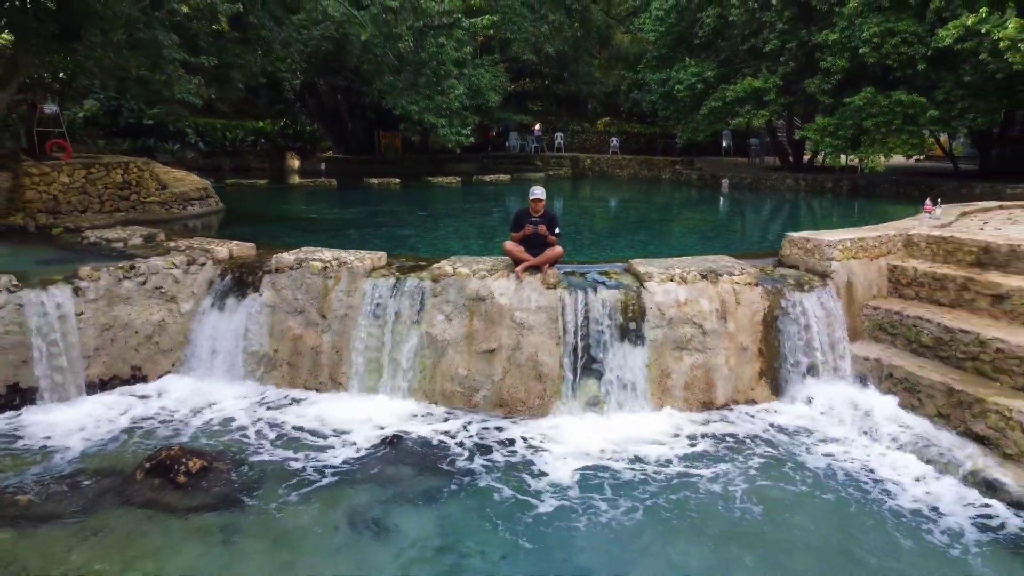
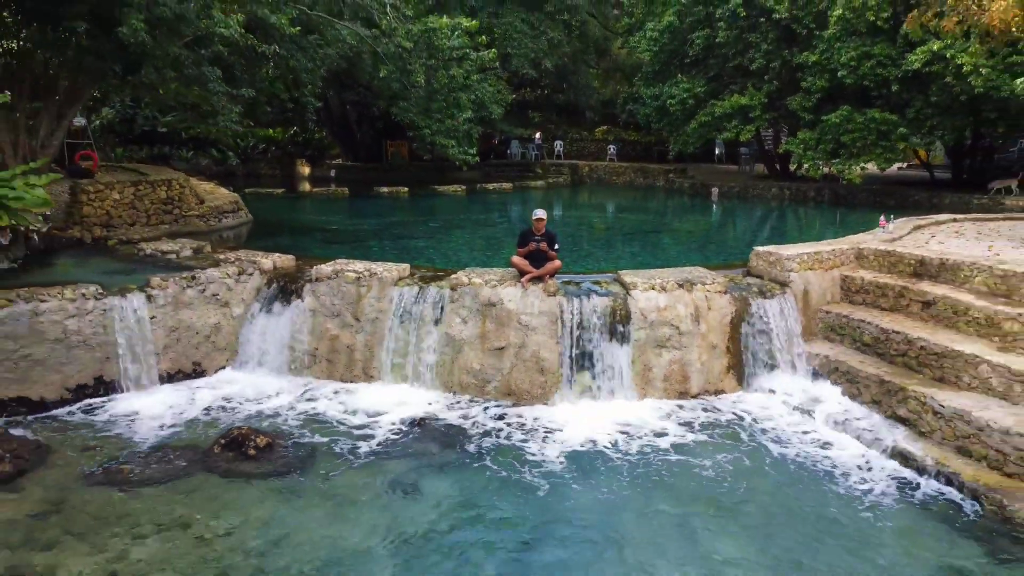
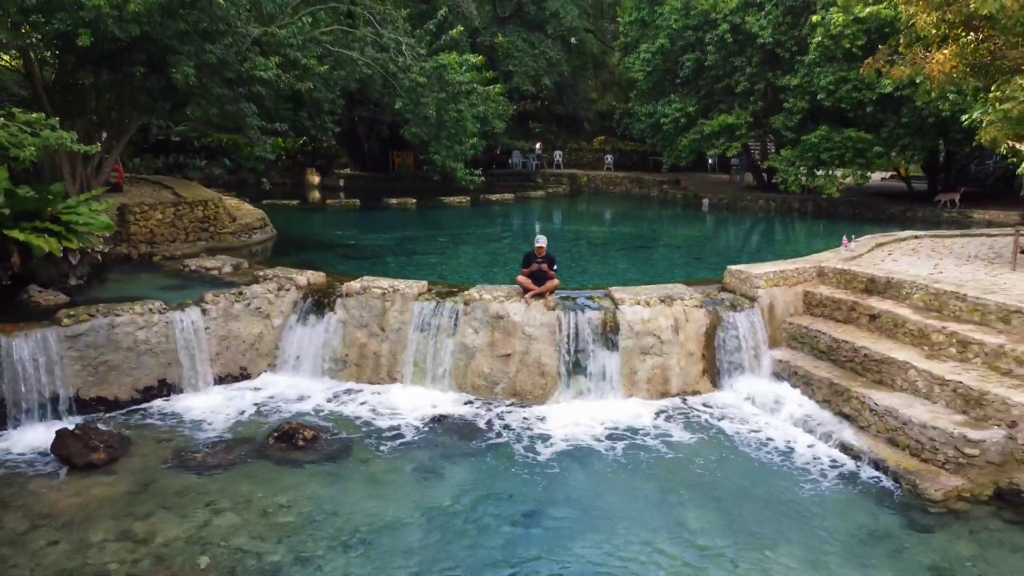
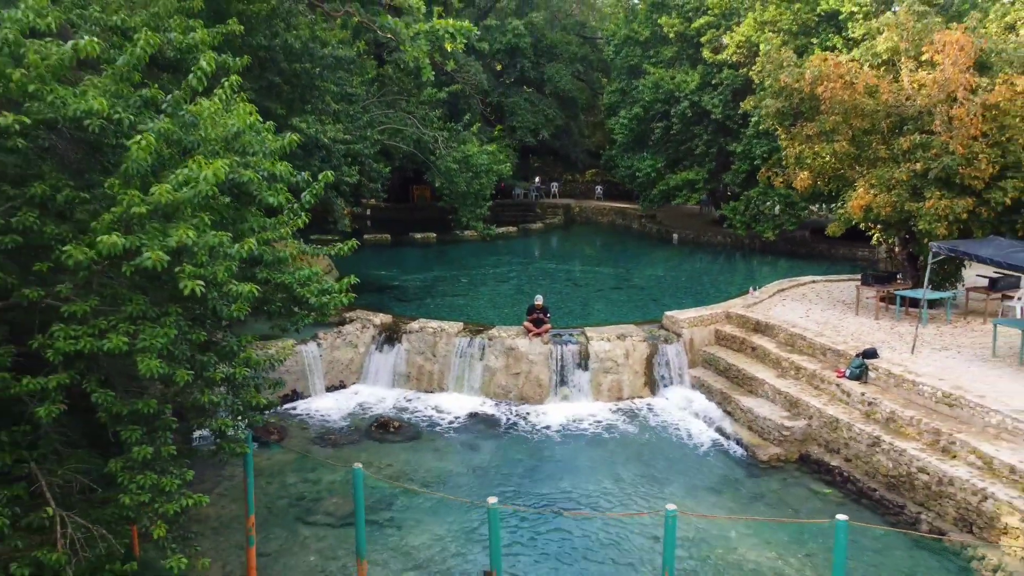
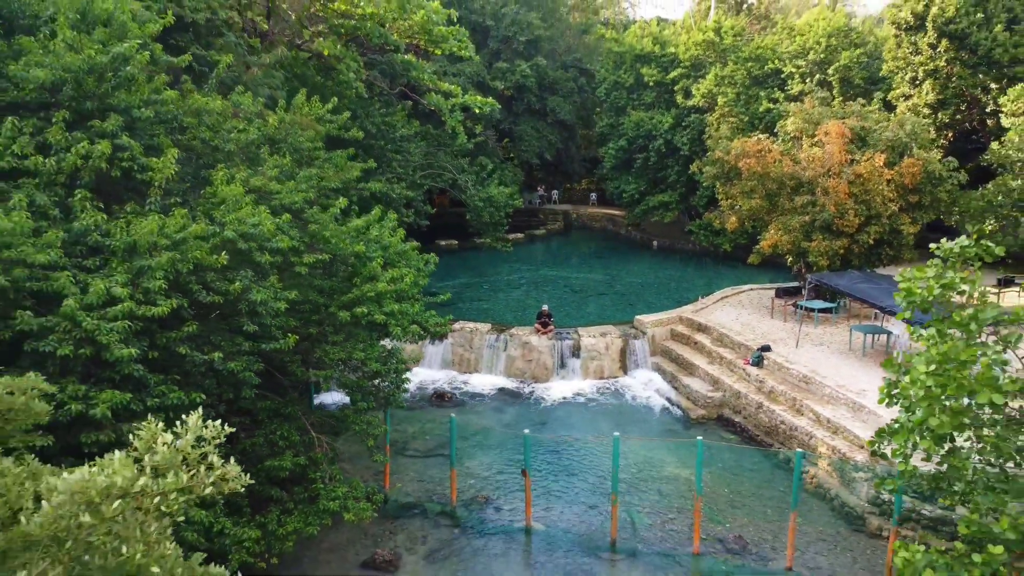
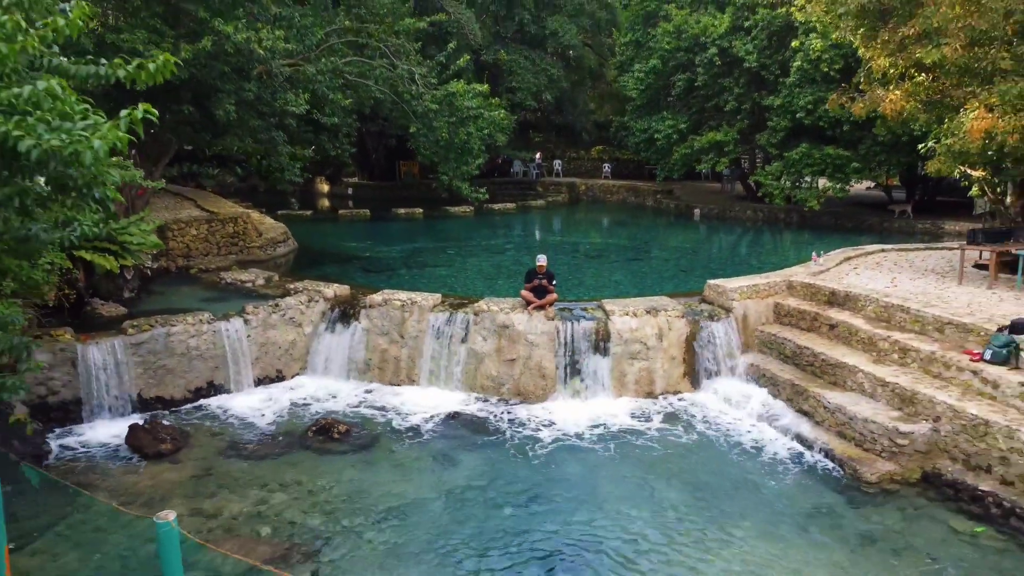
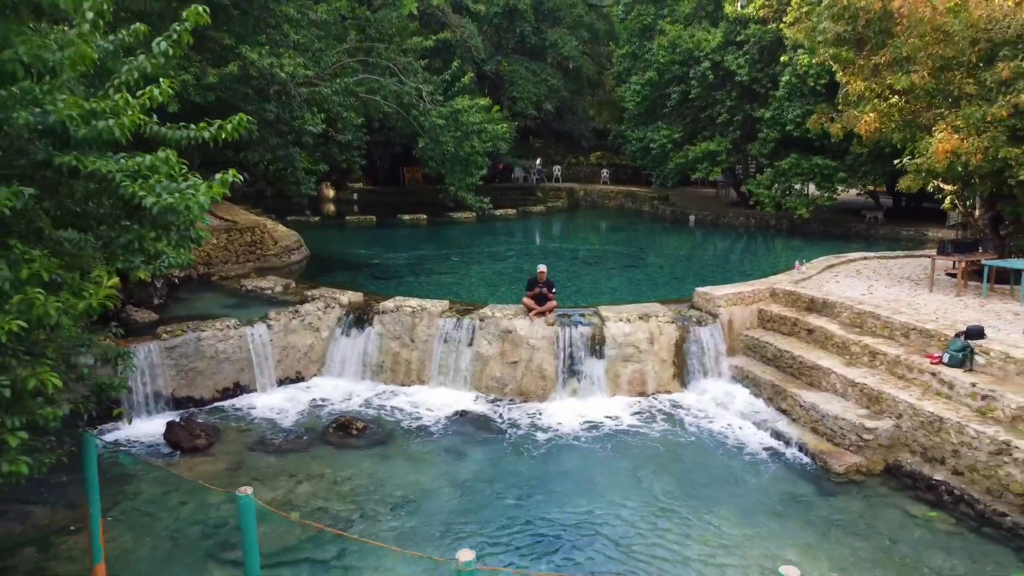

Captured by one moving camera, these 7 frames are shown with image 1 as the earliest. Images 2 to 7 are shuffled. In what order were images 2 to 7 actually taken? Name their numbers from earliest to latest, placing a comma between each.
2, 3, 6, 7, 4, 5
